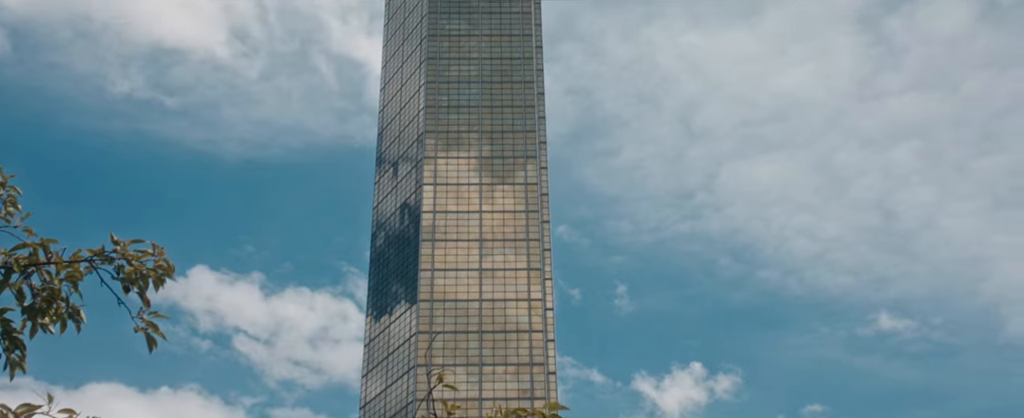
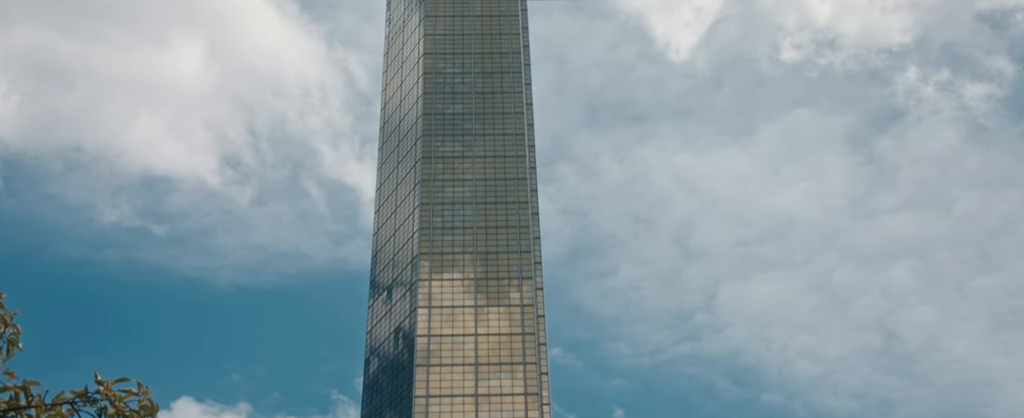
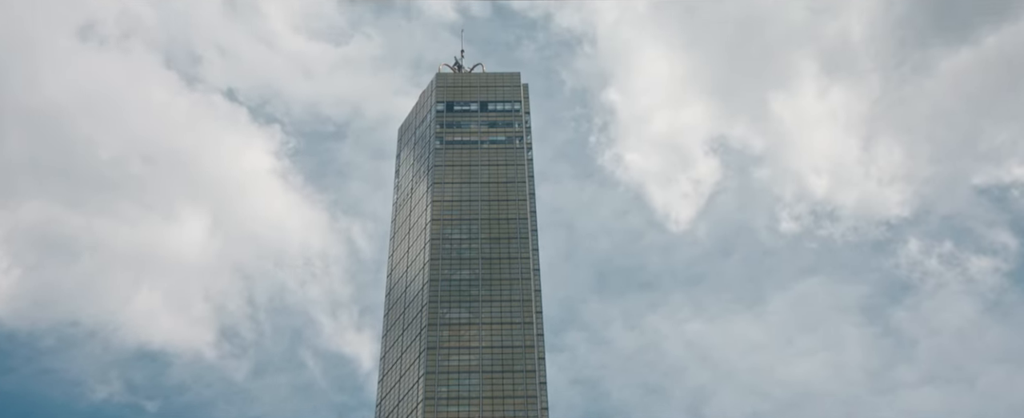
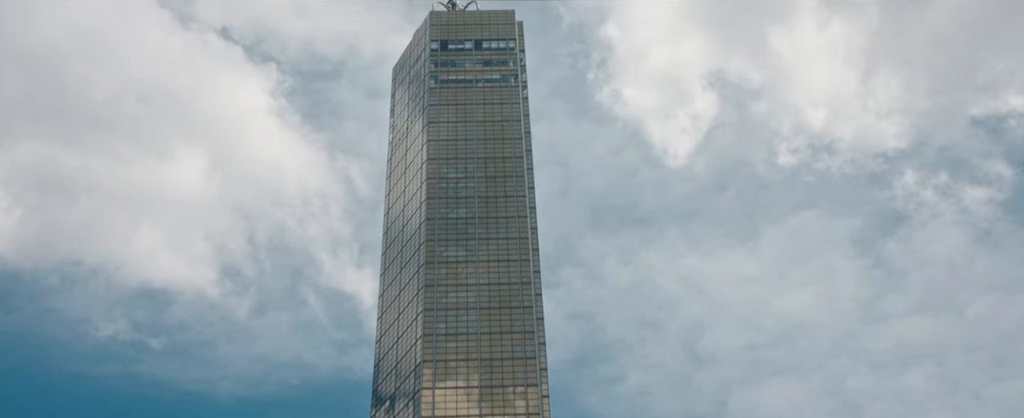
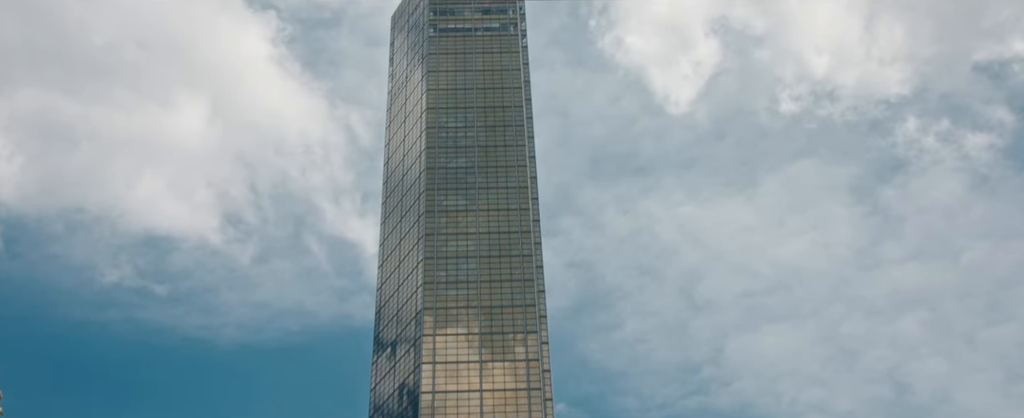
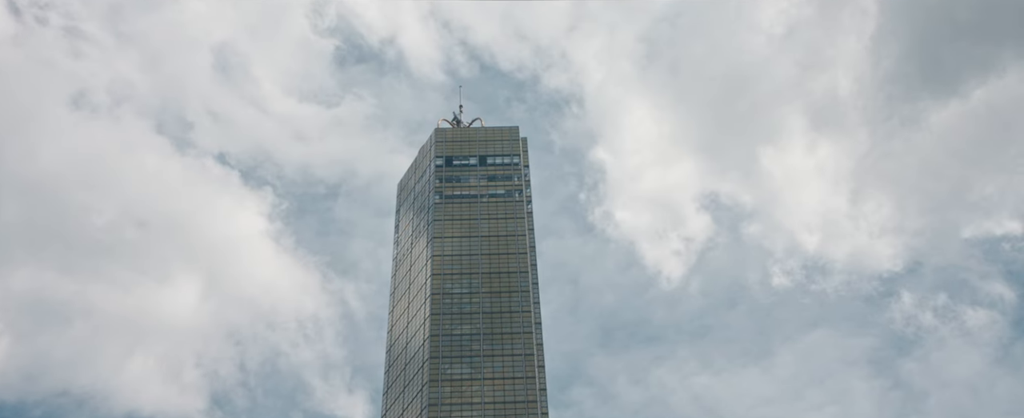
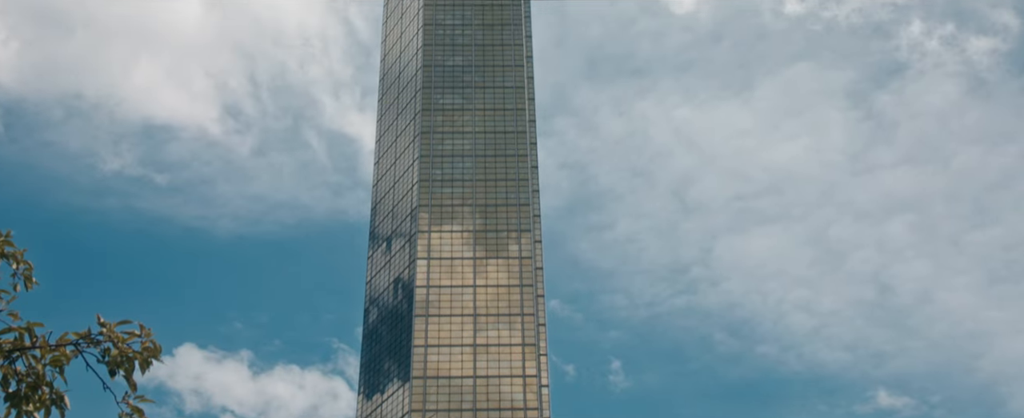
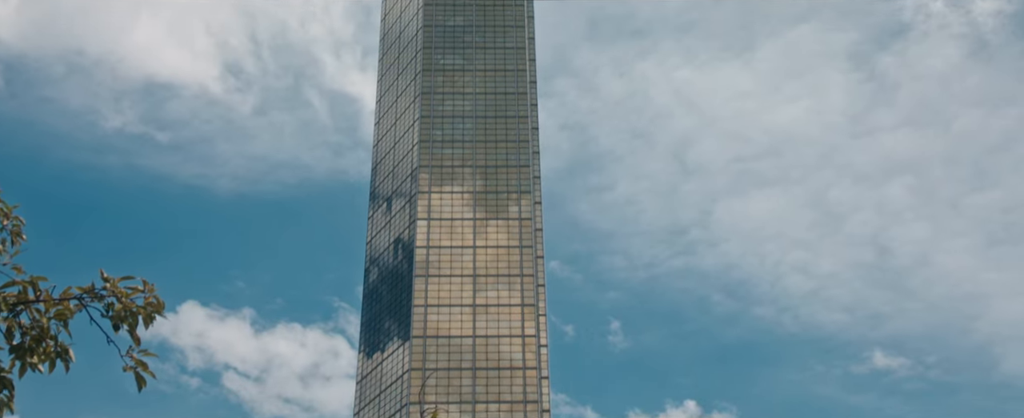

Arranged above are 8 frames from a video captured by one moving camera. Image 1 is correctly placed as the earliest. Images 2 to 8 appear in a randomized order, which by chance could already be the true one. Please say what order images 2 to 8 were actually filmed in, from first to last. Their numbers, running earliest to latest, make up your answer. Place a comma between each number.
8, 7, 2, 5, 4, 3, 6
